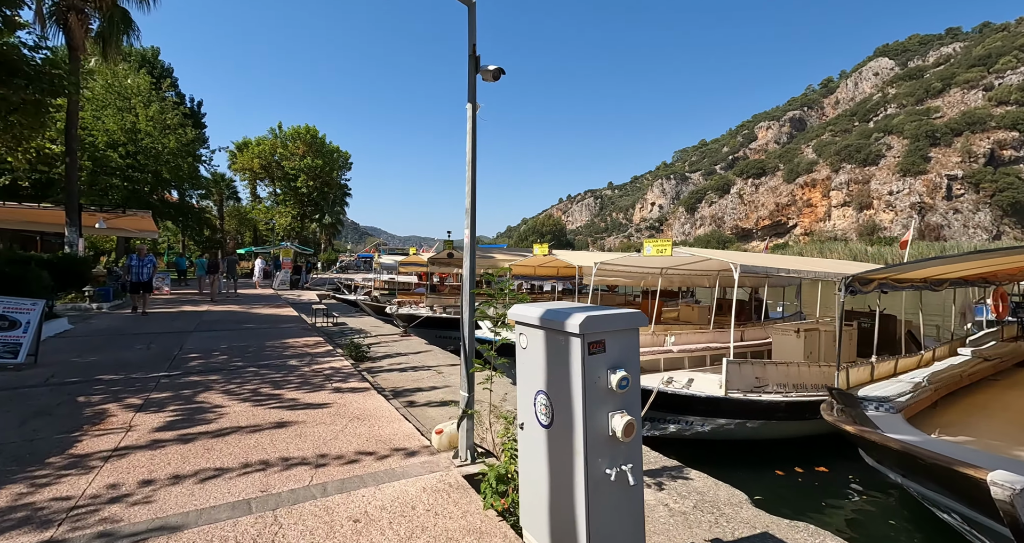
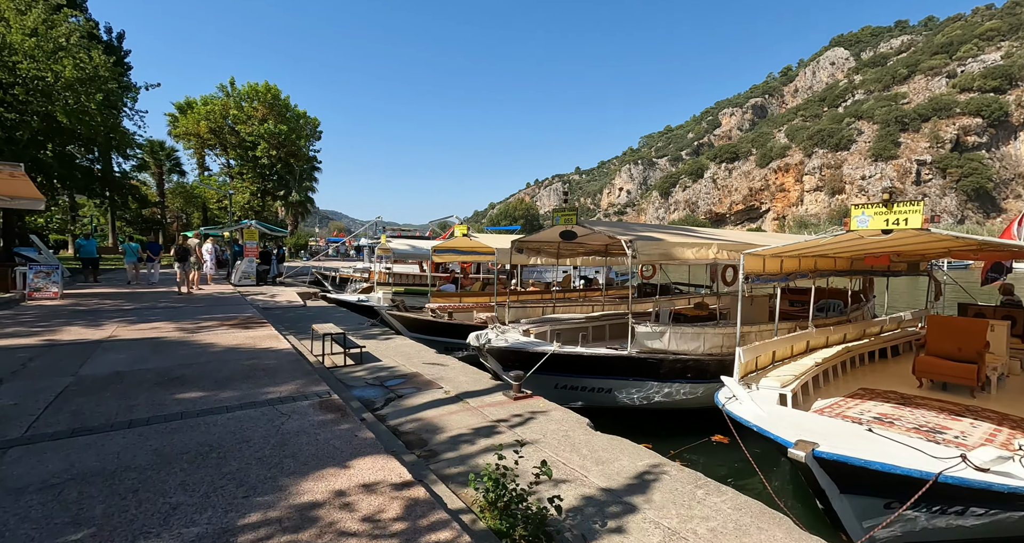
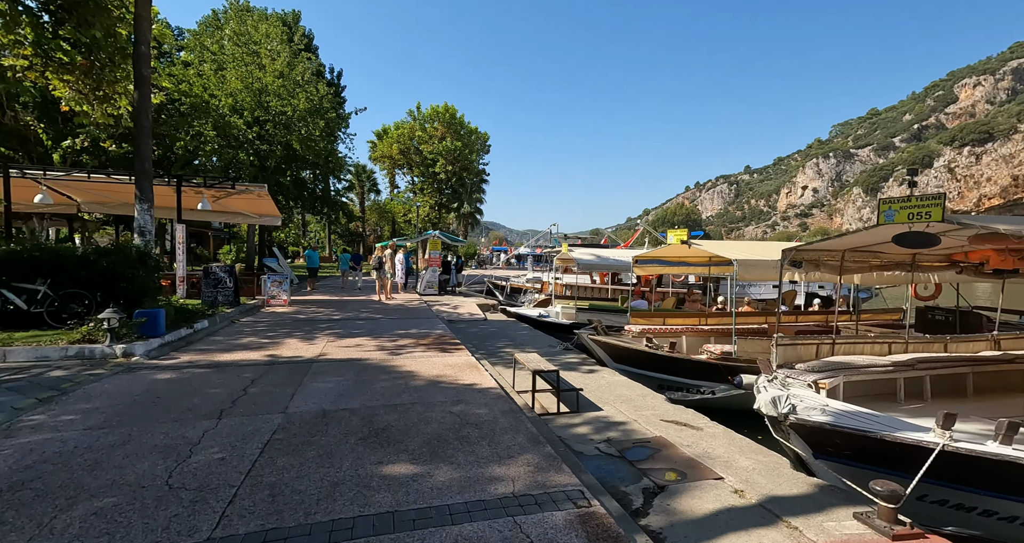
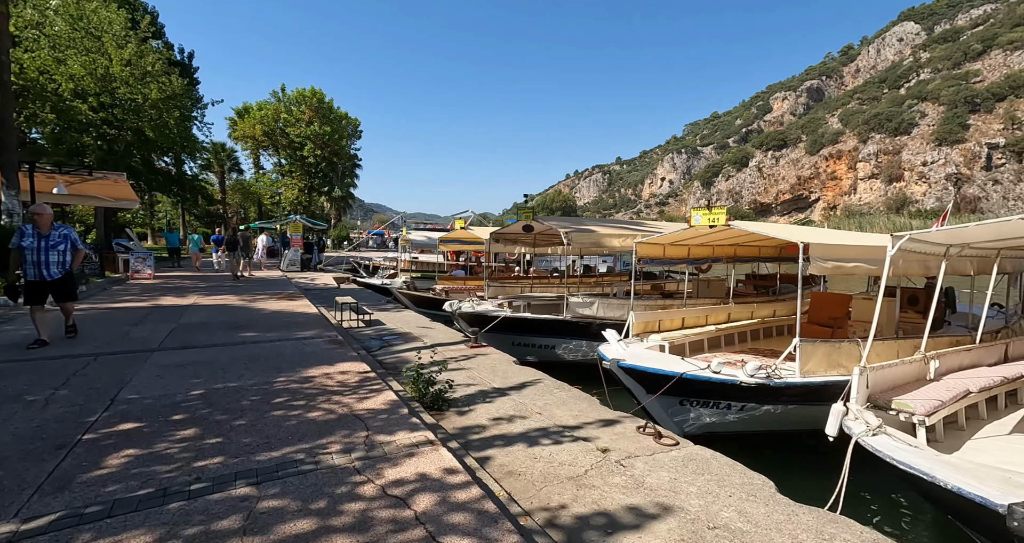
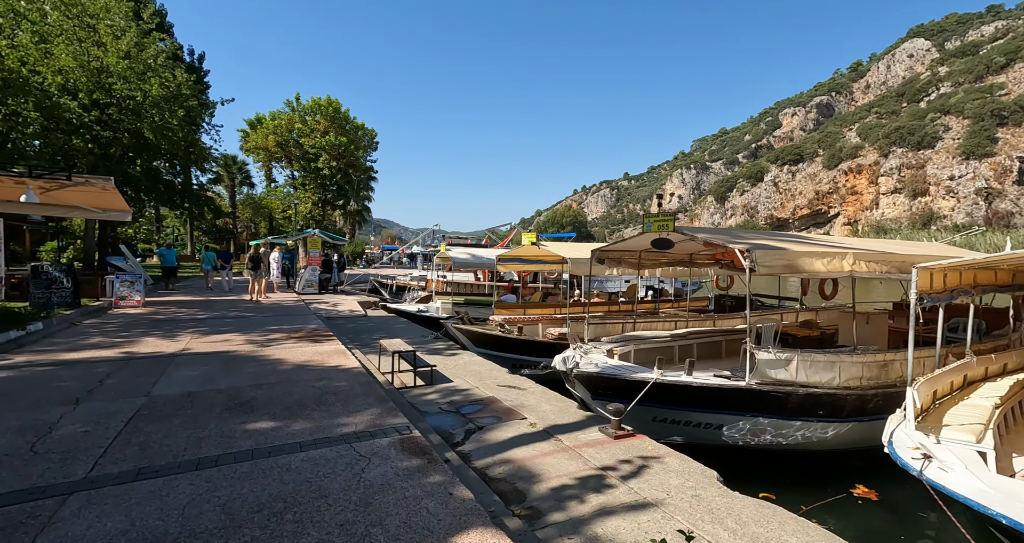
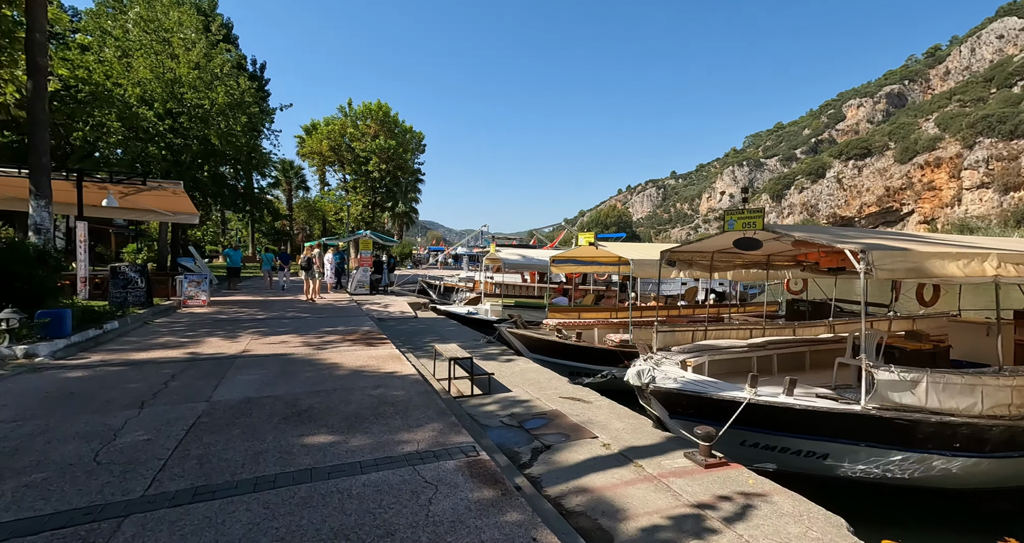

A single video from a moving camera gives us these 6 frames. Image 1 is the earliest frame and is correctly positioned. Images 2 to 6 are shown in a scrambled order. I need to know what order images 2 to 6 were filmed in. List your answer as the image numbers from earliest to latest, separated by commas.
4, 2, 5, 6, 3
